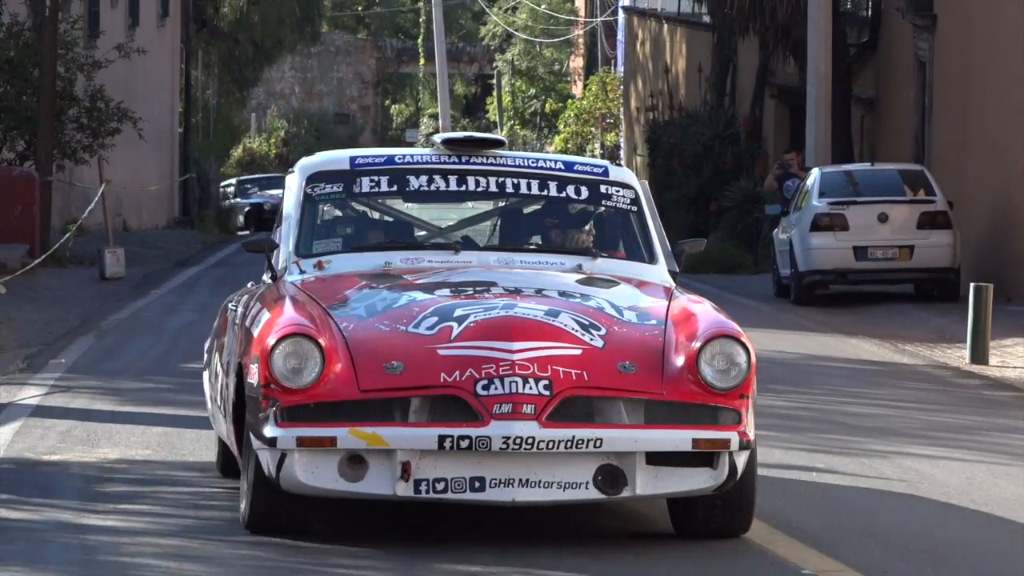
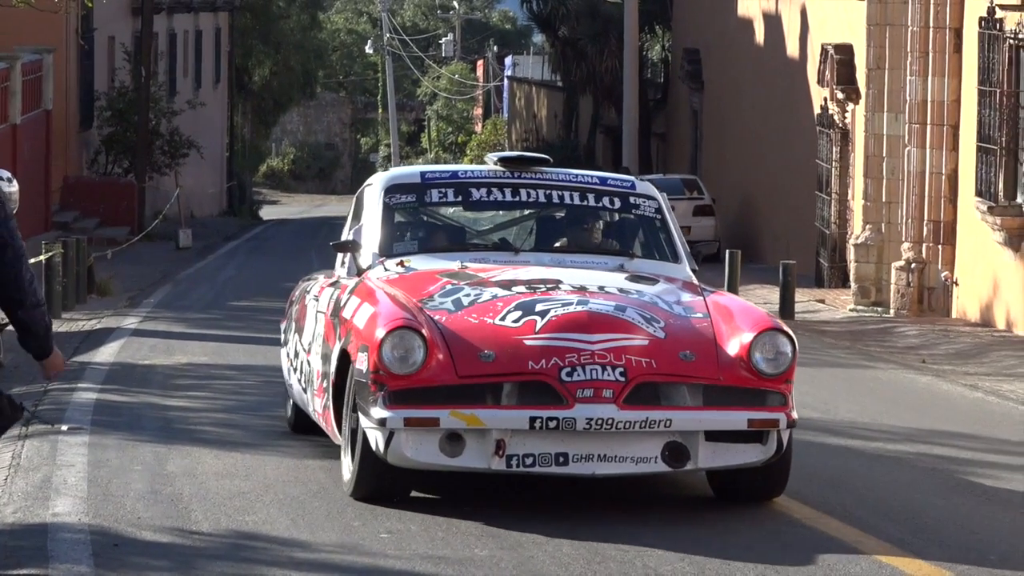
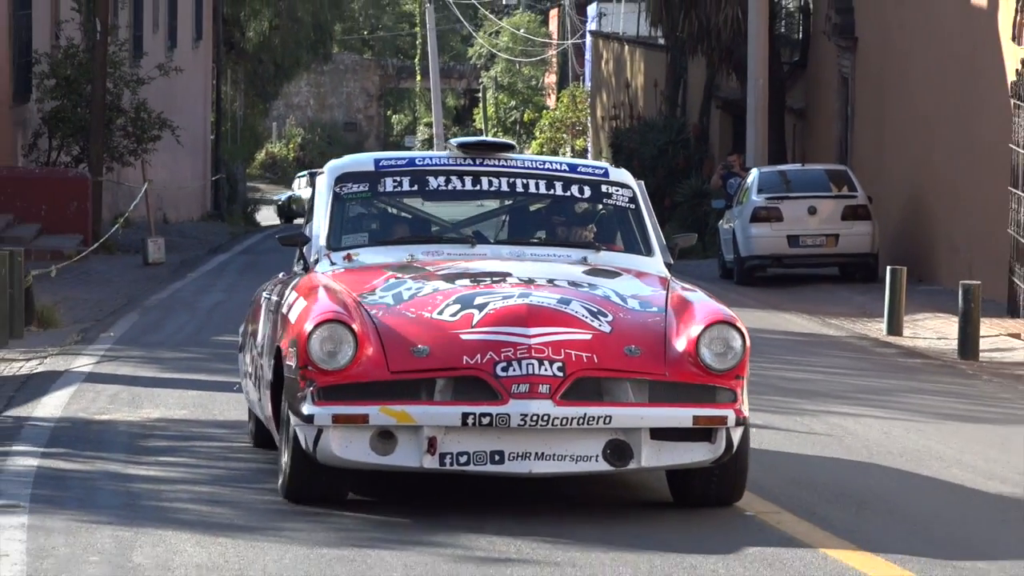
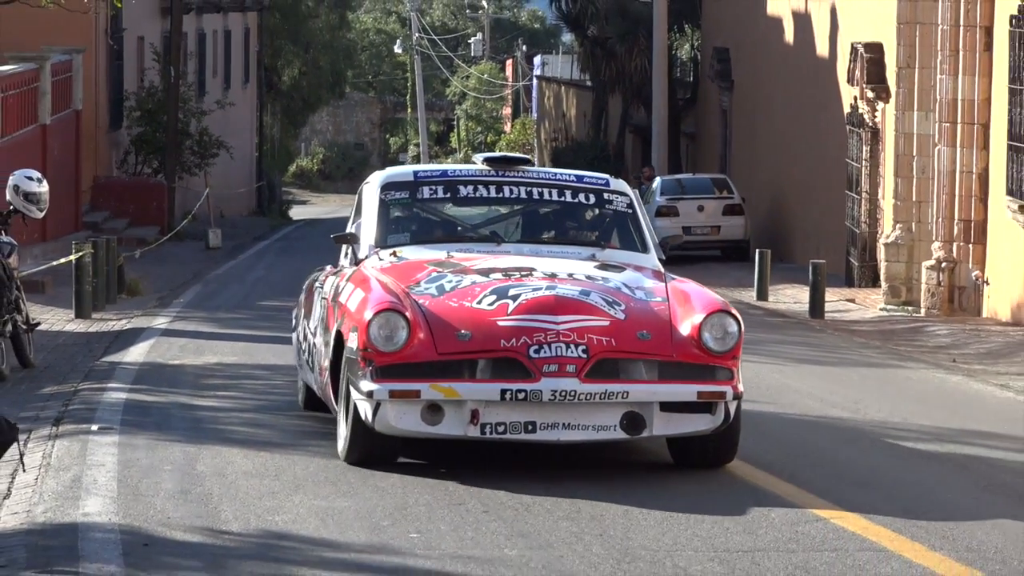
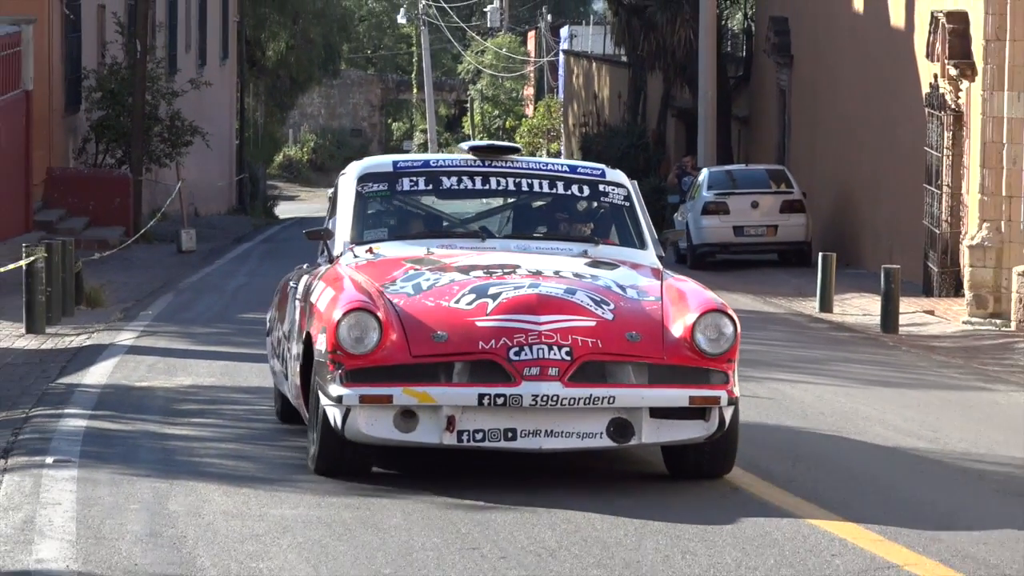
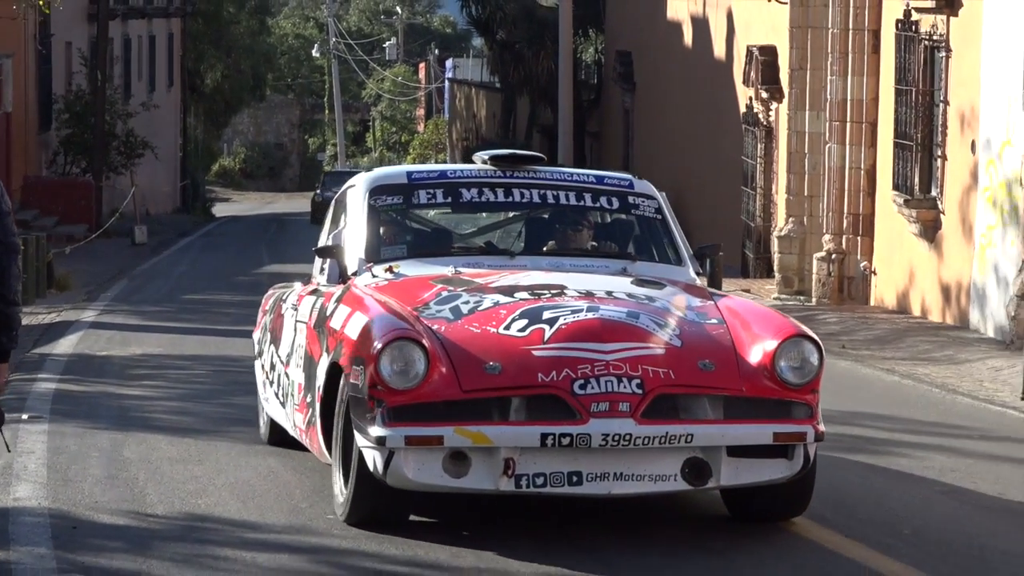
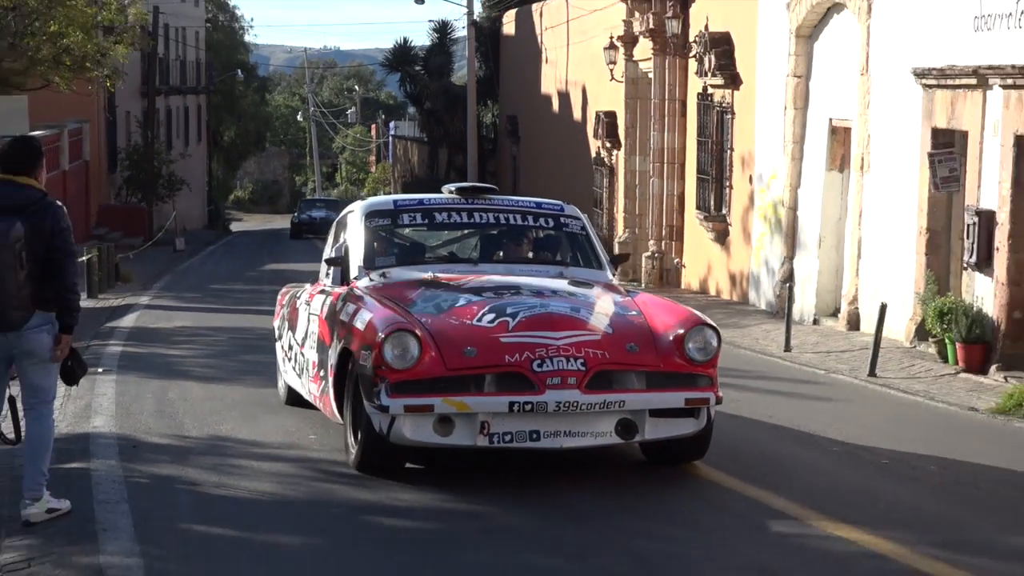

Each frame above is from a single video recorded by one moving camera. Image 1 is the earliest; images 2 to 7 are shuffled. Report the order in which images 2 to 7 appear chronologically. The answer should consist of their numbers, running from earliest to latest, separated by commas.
3, 5, 4, 2, 6, 7
